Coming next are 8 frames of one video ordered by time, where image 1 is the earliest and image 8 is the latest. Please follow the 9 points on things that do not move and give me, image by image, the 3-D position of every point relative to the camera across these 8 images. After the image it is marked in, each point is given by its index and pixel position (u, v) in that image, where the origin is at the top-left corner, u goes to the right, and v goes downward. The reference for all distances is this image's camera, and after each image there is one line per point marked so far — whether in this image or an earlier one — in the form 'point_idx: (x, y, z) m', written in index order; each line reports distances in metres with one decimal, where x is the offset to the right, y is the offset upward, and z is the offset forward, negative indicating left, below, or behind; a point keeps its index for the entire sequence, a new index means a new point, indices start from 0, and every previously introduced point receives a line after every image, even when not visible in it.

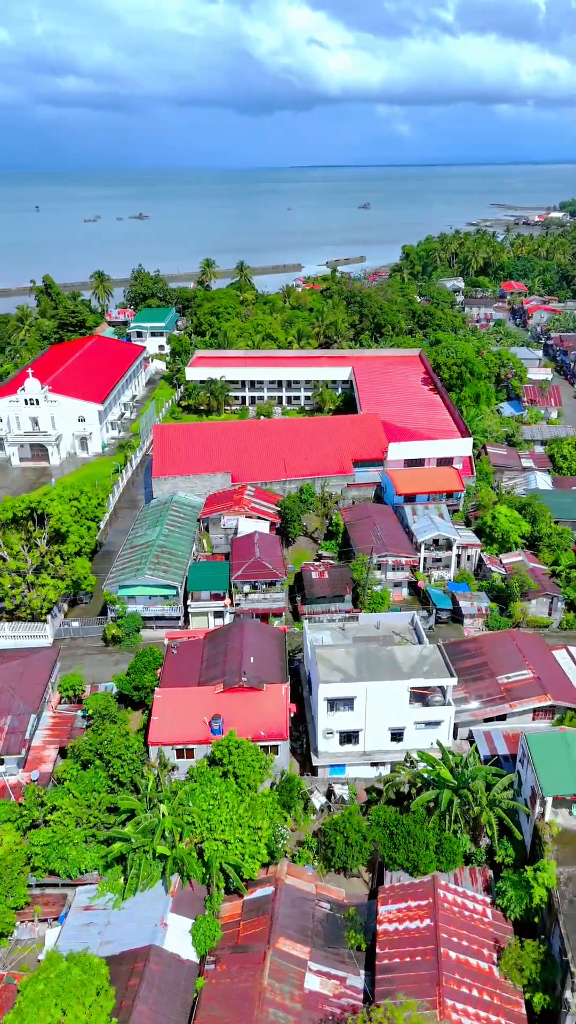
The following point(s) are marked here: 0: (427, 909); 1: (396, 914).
0: (+3.2, -9.2, +17.3) m
1: (+2.5, -9.4, +17.4) m
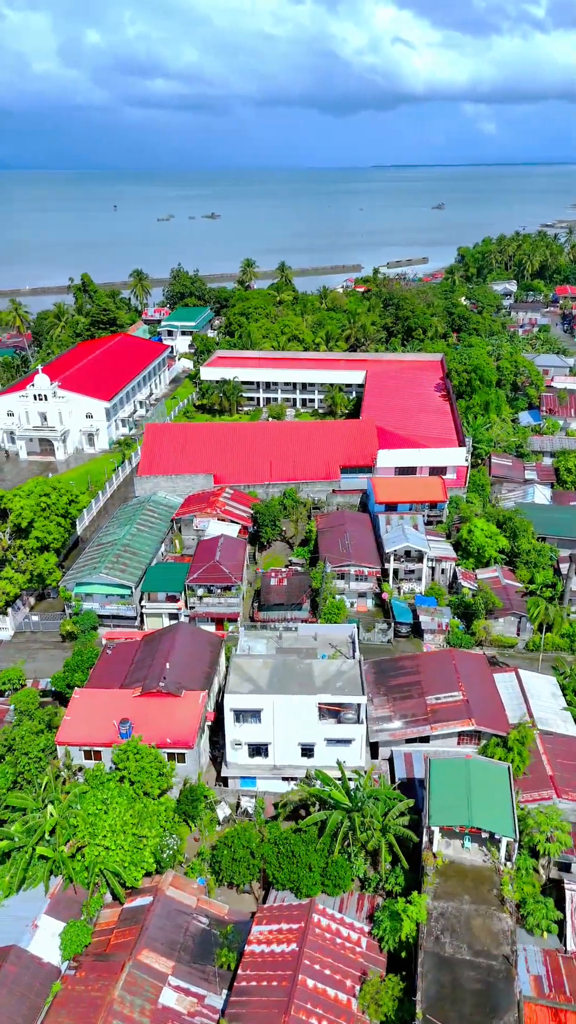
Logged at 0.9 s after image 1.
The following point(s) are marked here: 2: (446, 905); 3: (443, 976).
0: (+0.2, -9.5, +16.8) m
1: (-0.5, -9.7, +17.0) m
2: (+3.5, -8.7, +16.4) m
3: (+3.1, -9.3, +15.0) m
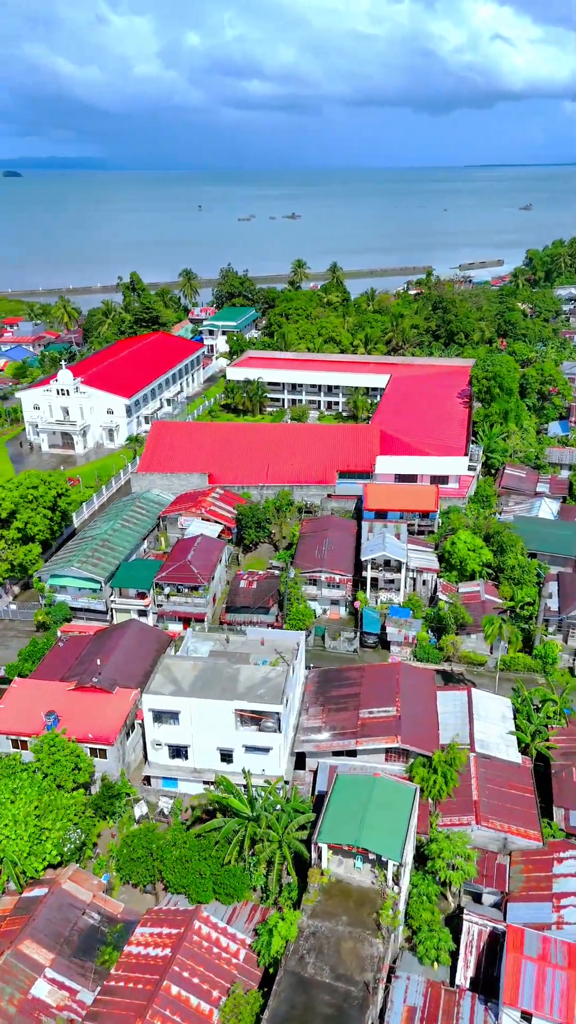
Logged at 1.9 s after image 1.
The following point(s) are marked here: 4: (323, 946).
0: (-2.6, -9.6, +16.7) m
1: (-3.2, -9.8, +17.0) m
2: (+0.7, -8.9, +16.1) m
3: (+0.2, -9.5, +14.7) m
4: (+0.7, -9.1, +15.6) m
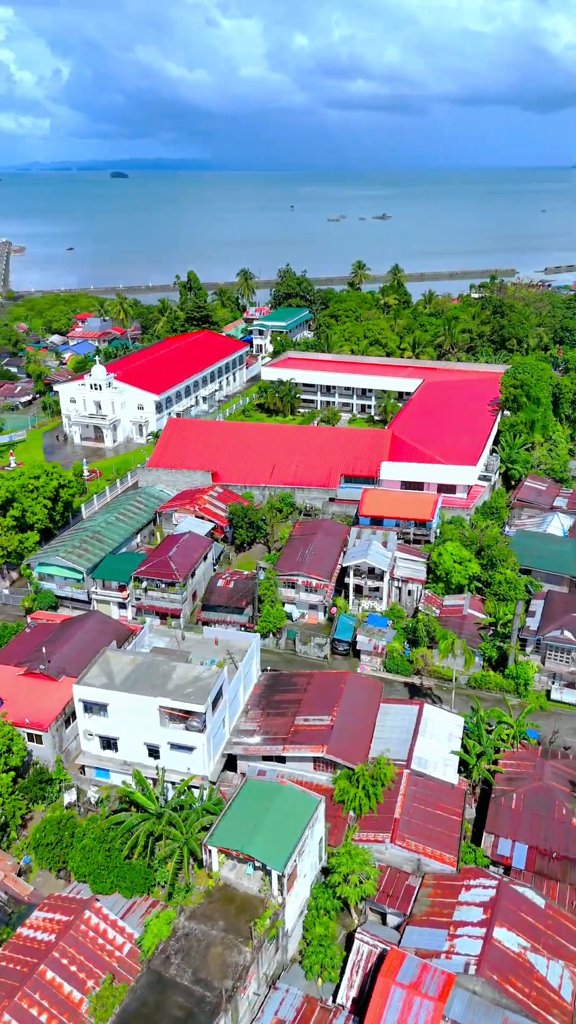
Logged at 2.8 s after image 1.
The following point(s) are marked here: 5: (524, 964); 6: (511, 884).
0: (-5.2, -9.5, +17.1) m
1: (-5.9, -9.6, +17.5) m
2: (-2.0, -9.0, +16.1) m
3: (-2.7, -9.6, +14.8) m
4: (-2.0, -9.2, +15.6) m
5: (+5.2, -9.9, +16.3) m
6: (+5.4, -9.0, +18.0) m
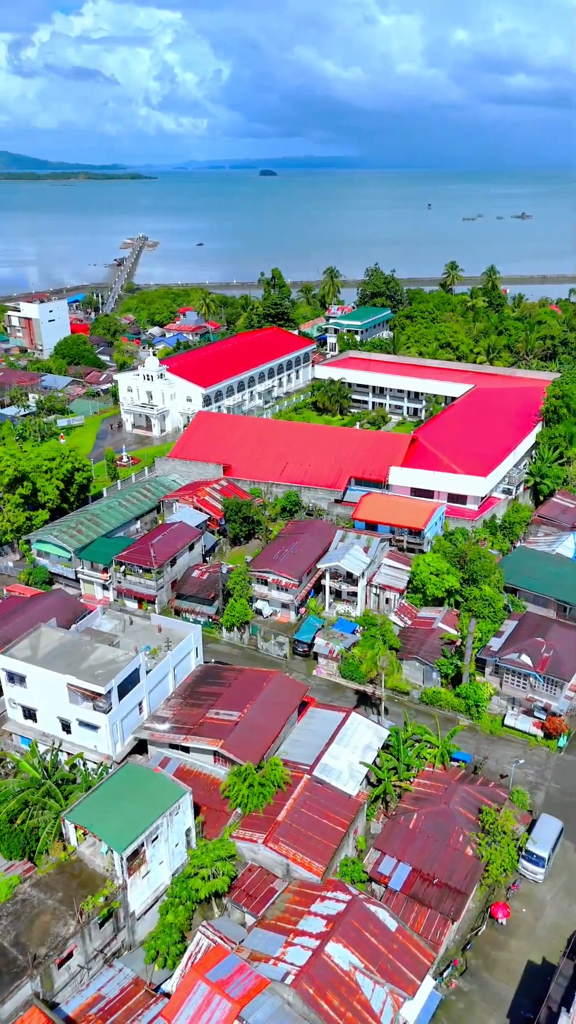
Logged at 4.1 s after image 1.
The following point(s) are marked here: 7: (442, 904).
0: (-8.8, -9.0, +18.4) m
1: (-9.3, -9.0, +18.8) m
2: (-5.7, -8.6, +16.9) m
3: (-6.7, -9.2, +15.7) m
4: (-5.8, -8.8, +16.4) m
5: (+1.3, -10.1, +16.0) m
6: (+1.8, -9.2, +17.6) m
7: (+3.8, -9.8, +18.6) m
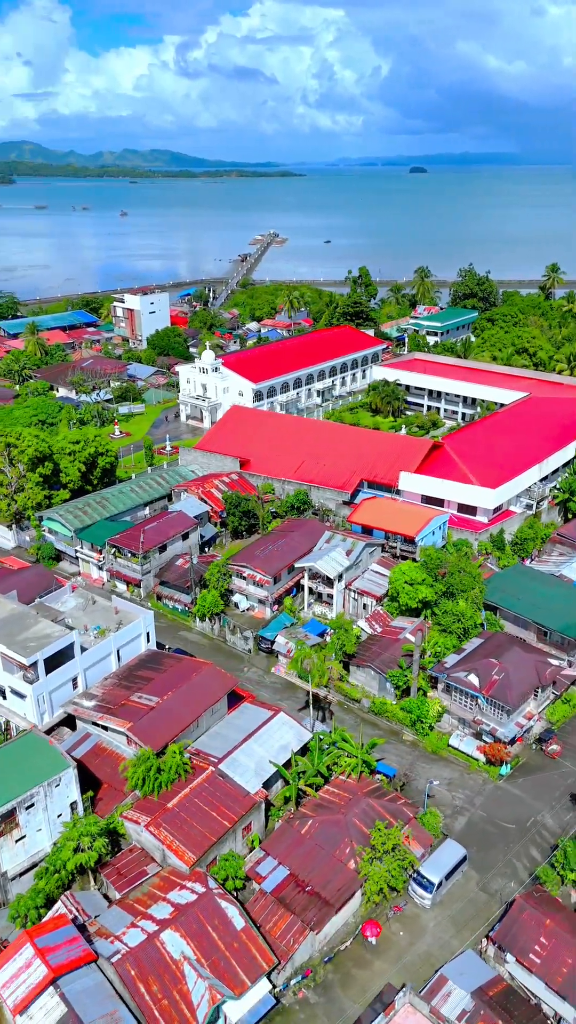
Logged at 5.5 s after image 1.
0: (-11.9, -8.1, +20.2) m
1: (-12.4, -8.1, +20.7) m
2: (-9.1, -8.0, +18.2) m
3: (-10.3, -8.5, +17.2) m
4: (-9.3, -8.2, +17.8) m
5: (-2.5, -10.0, +16.2) m
6: (-1.6, -9.2, +17.7) m
7: (+0.4, -9.9, +18.4) m
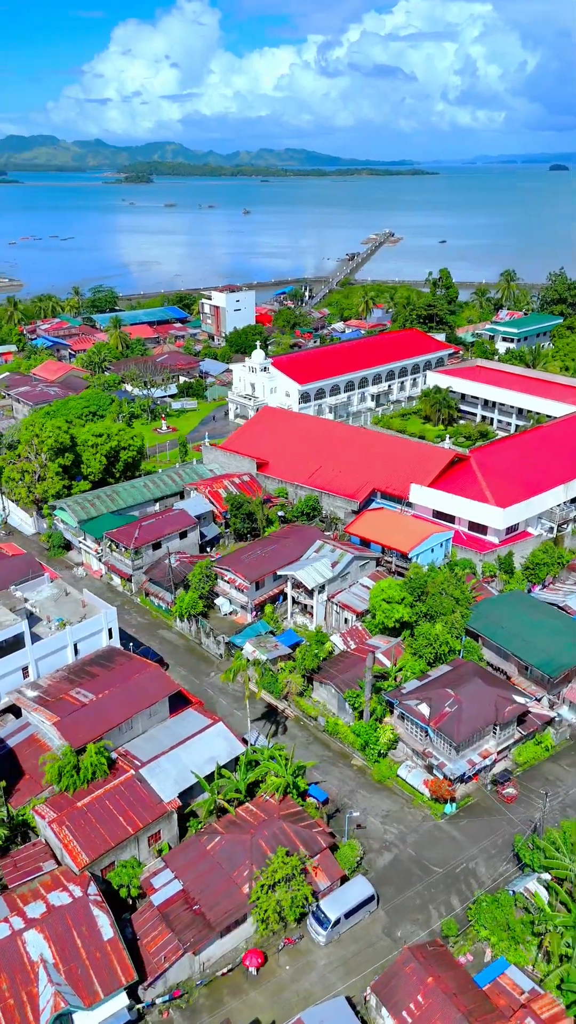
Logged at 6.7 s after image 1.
0: (-14.3, -7.5, +21.5) m
1: (-14.7, -7.5, +22.1) m
2: (-11.8, -7.6, +19.1) m
3: (-13.2, -8.0, +18.3) m
4: (-12.1, -7.8, +18.7) m
5: (-5.7, -10.0, +16.2) m
6: (-4.6, -9.3, +17.6) m
7: (-2.5, -10.1, +18.0) m
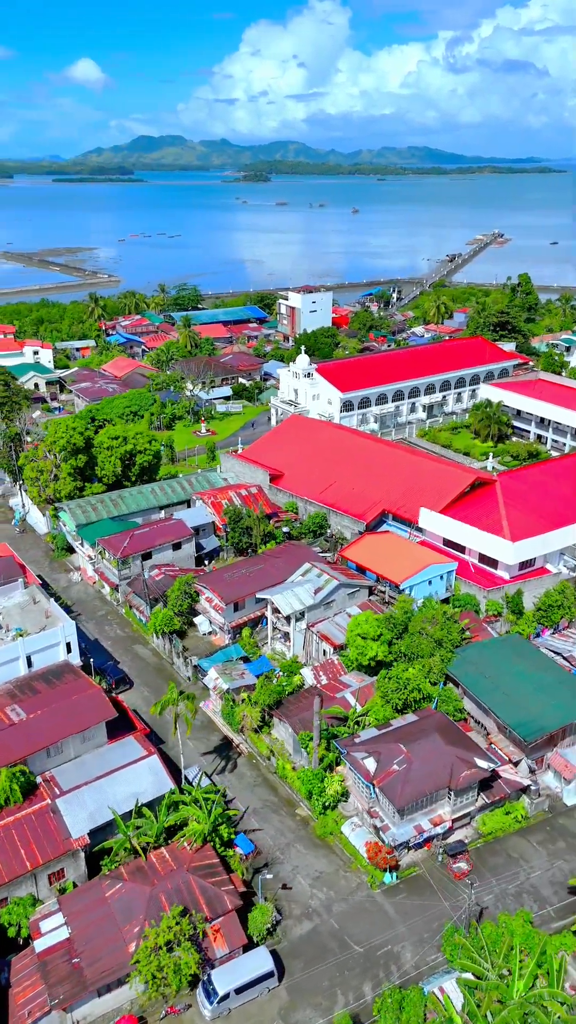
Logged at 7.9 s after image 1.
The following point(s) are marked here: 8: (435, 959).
0: (-16.3, -7.4, +21.7) m
1: (-16.6, -7.4, +22.4) m
2: (-14.1, -7.6, +19.1) m
3: (-15.6, -7.9, +18.4) m
4: (-14.5, -7.8, +18.7) m
5: (-8.6, -10.4, +15.4) m
6: (-7.2, -9.7, +16.7) m
7: (-5.2, -10.7, +16.8) m
8: (+3.6, -10.9, +18.2) m
